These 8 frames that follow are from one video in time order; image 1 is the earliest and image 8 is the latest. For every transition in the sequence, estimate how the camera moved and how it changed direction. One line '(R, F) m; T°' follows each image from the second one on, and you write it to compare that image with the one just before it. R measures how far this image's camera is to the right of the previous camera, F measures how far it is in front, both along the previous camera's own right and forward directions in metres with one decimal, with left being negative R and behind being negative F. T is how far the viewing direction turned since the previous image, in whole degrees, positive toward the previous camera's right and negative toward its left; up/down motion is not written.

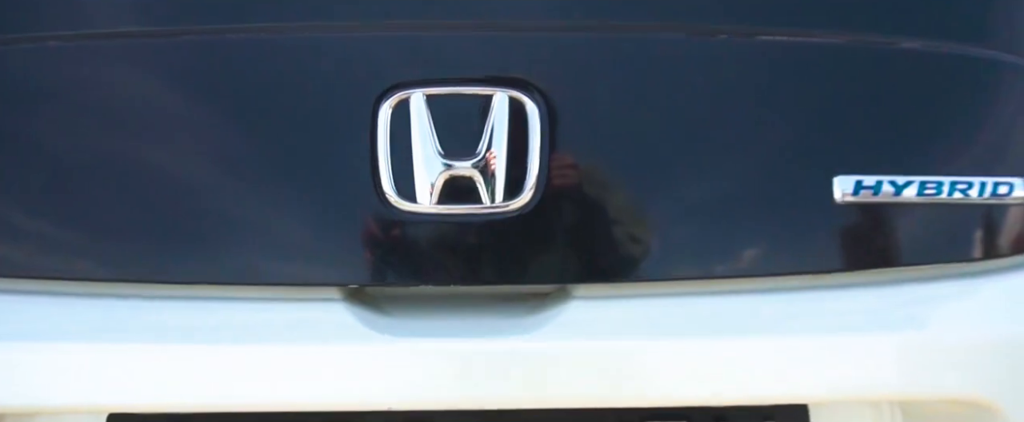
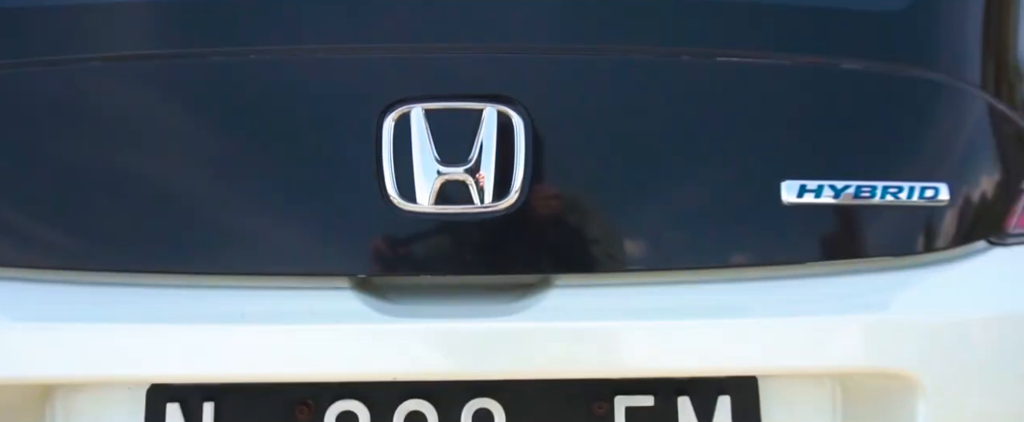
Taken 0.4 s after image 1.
(0.0, -0.1) m; 0°
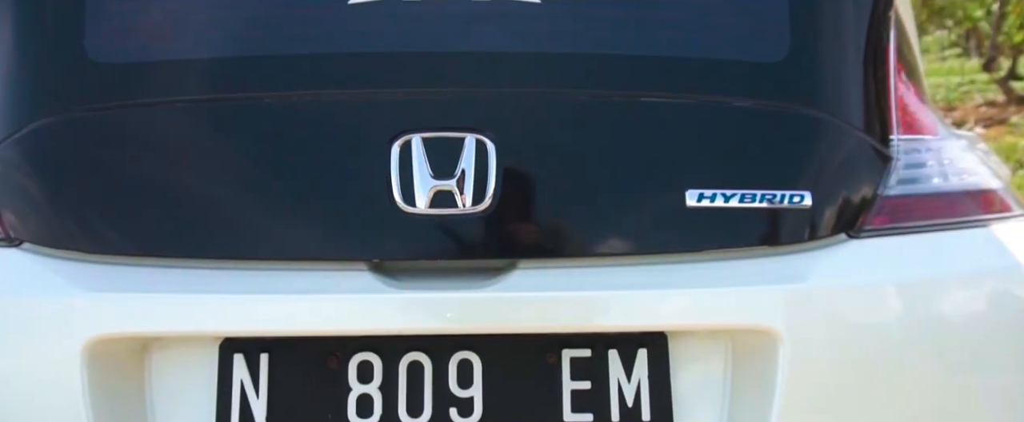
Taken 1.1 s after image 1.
(0.0, -0.2) m; 0°
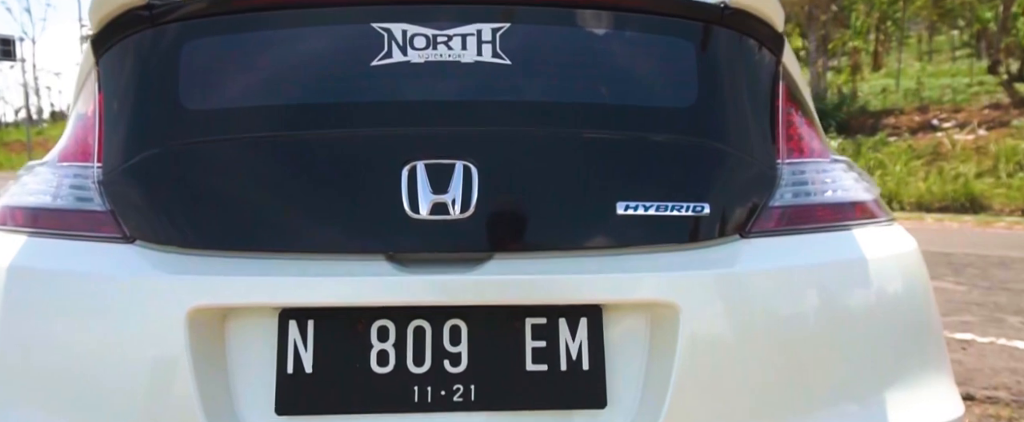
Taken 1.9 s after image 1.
(0.0, -0.3) m; -1°
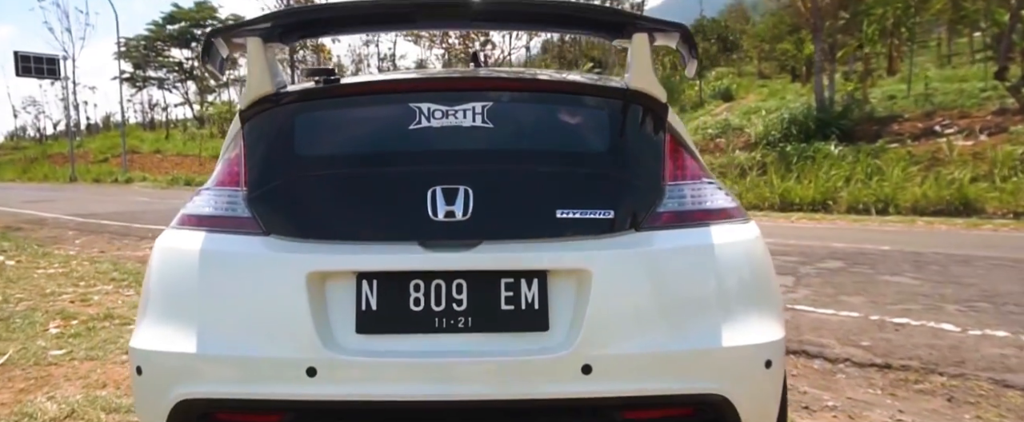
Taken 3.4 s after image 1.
(+0.1, -0.6) m; -1°
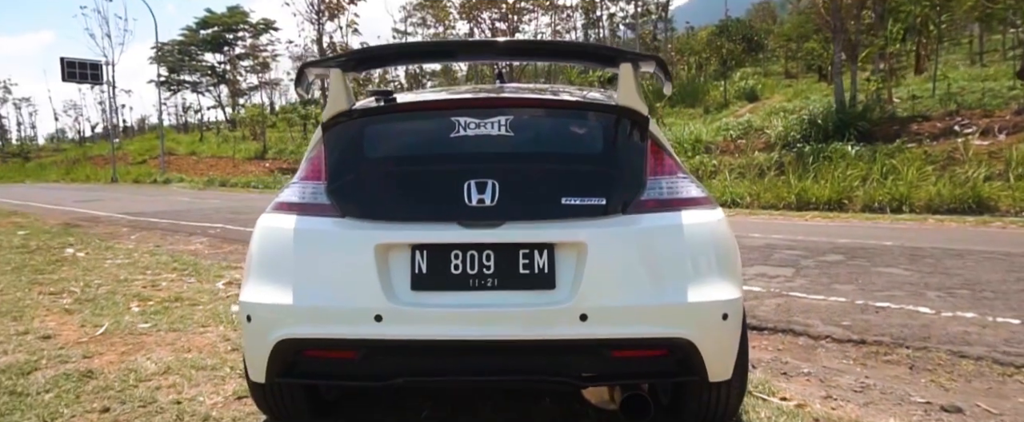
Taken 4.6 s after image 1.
(0.0, -0.5) m; -2°
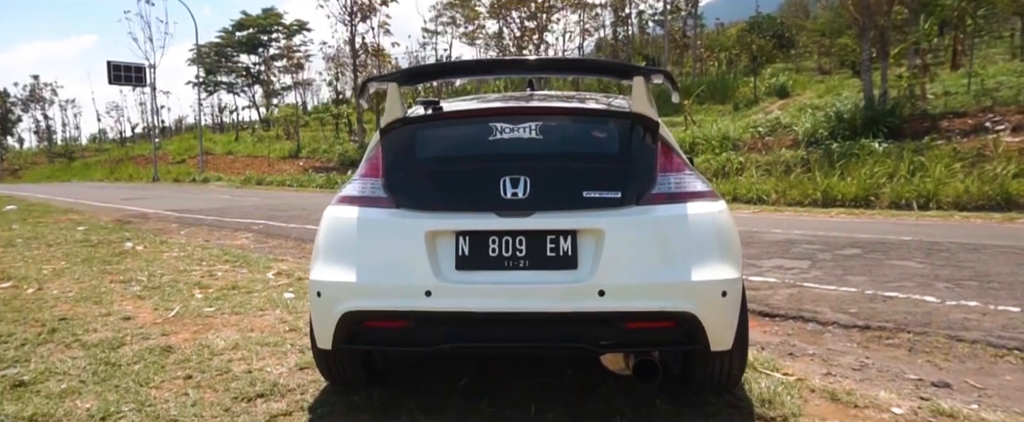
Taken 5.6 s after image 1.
(0.0, -0.4) m; -2°
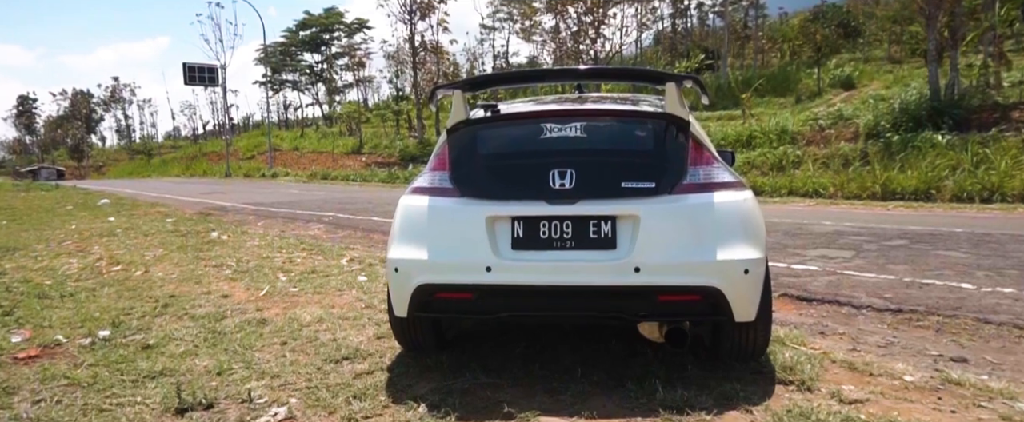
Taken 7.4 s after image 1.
(0.0, -0.4) m; -5°
